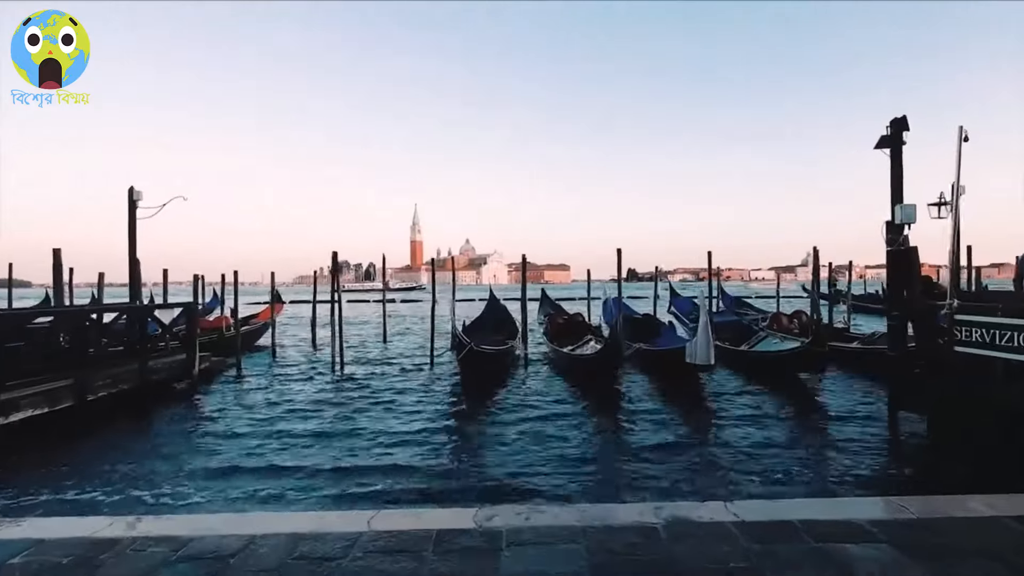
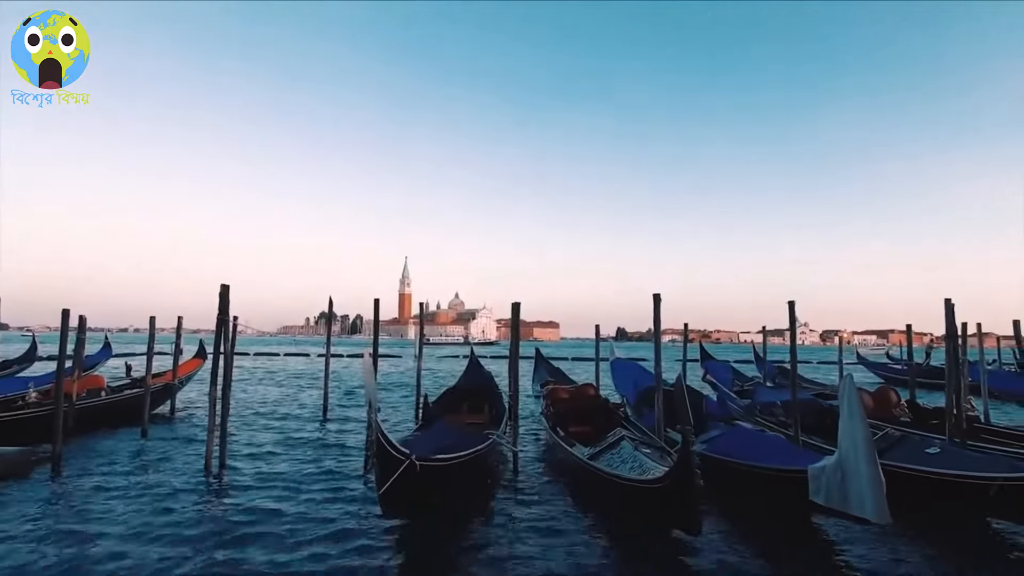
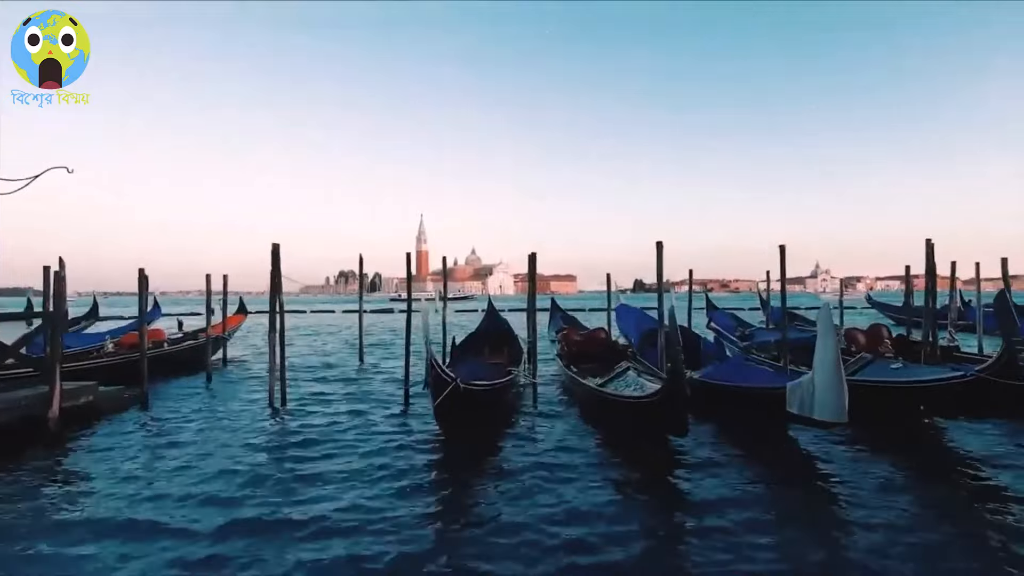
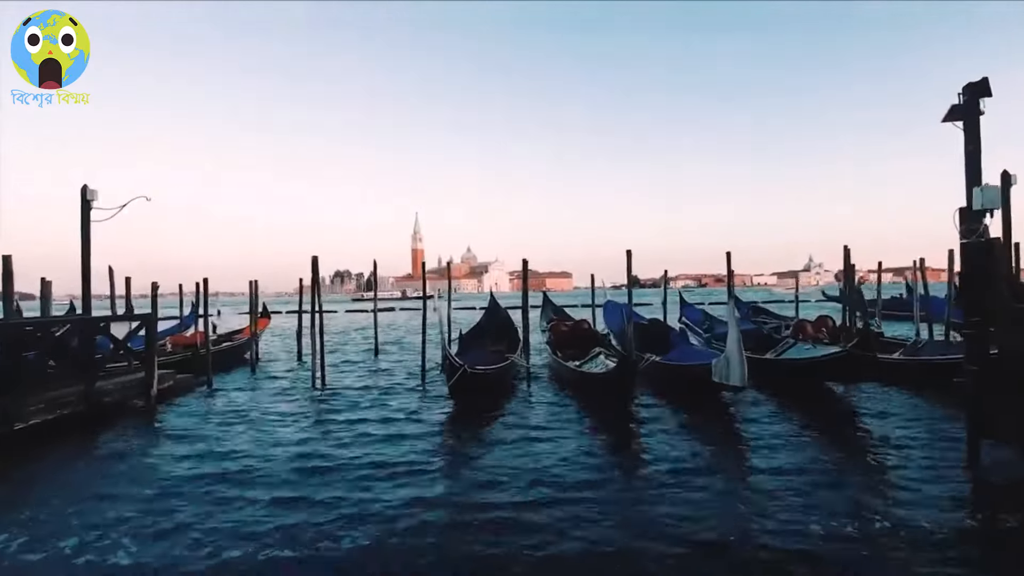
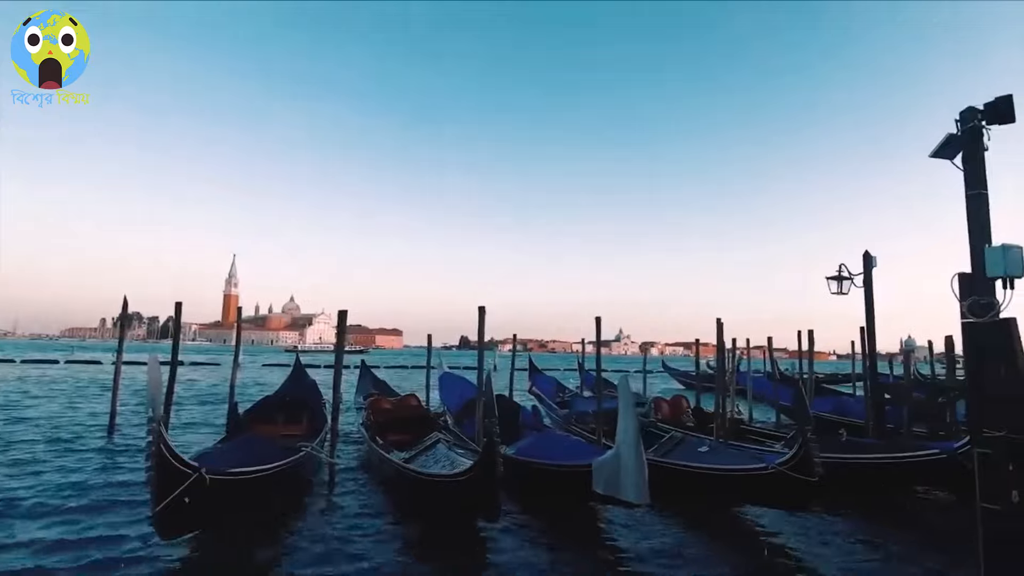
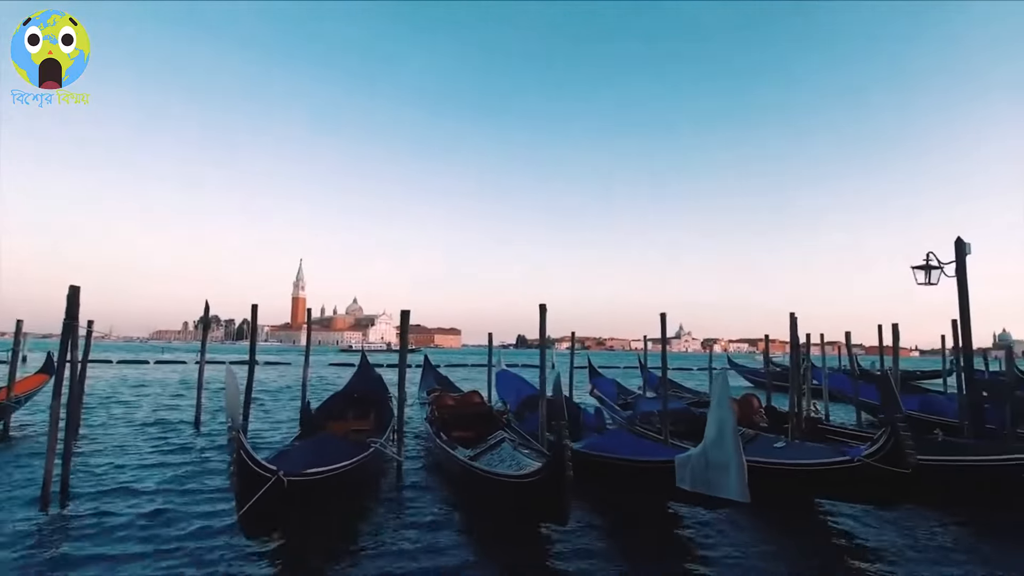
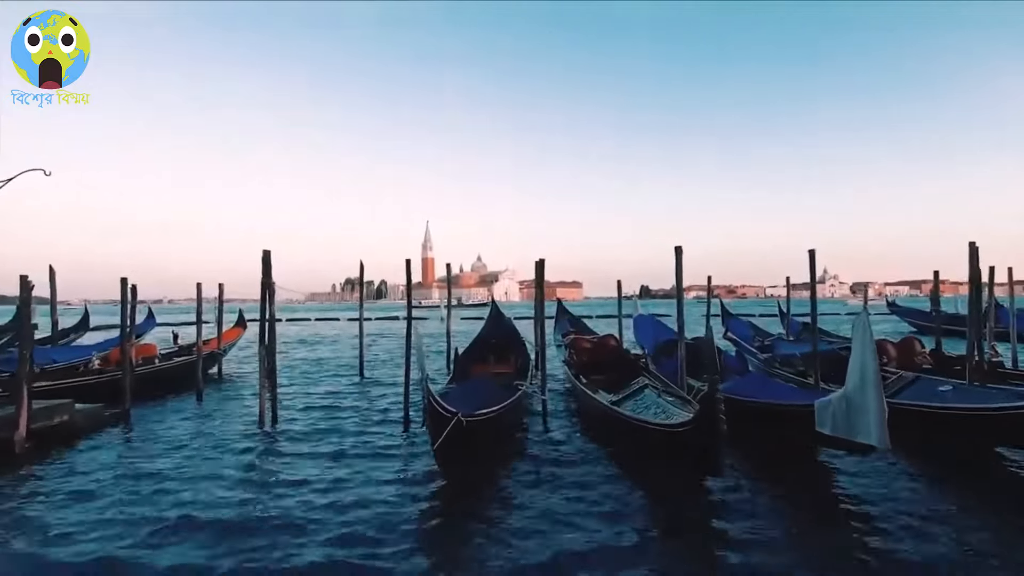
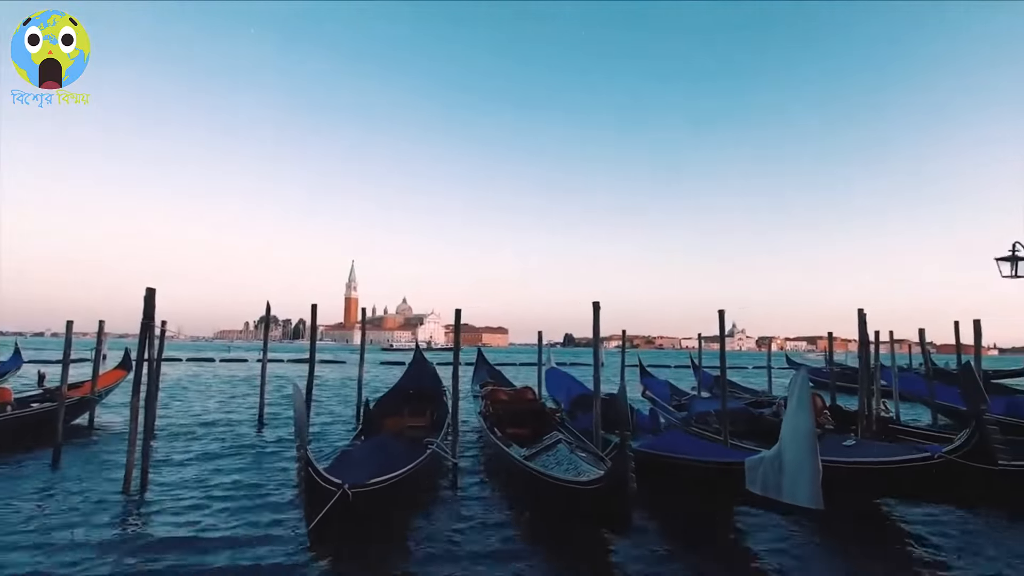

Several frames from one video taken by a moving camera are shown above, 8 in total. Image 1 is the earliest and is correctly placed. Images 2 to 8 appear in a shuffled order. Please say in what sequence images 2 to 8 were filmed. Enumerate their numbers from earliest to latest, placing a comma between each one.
4, 3, 7, 2, 8, 6, 5
